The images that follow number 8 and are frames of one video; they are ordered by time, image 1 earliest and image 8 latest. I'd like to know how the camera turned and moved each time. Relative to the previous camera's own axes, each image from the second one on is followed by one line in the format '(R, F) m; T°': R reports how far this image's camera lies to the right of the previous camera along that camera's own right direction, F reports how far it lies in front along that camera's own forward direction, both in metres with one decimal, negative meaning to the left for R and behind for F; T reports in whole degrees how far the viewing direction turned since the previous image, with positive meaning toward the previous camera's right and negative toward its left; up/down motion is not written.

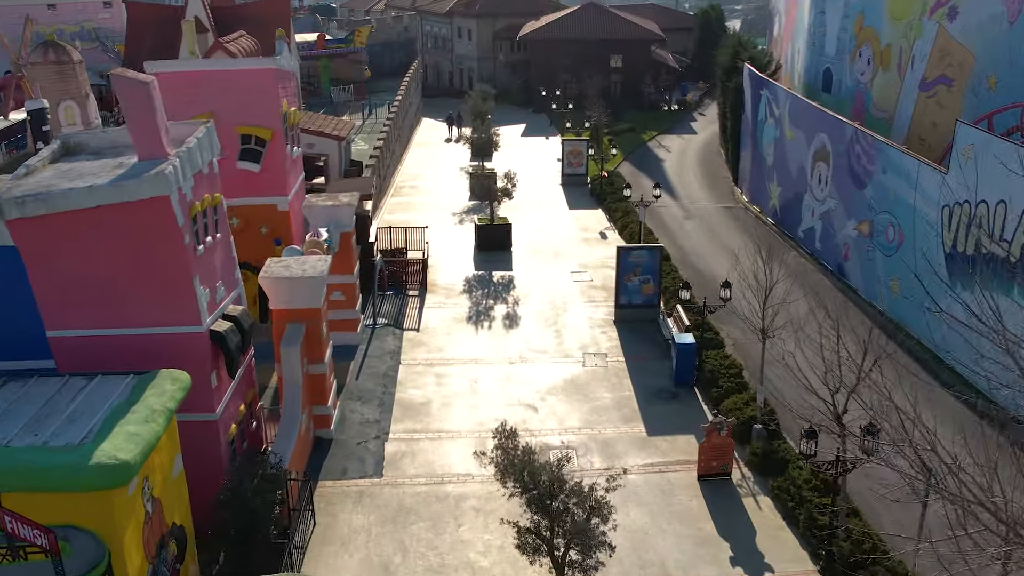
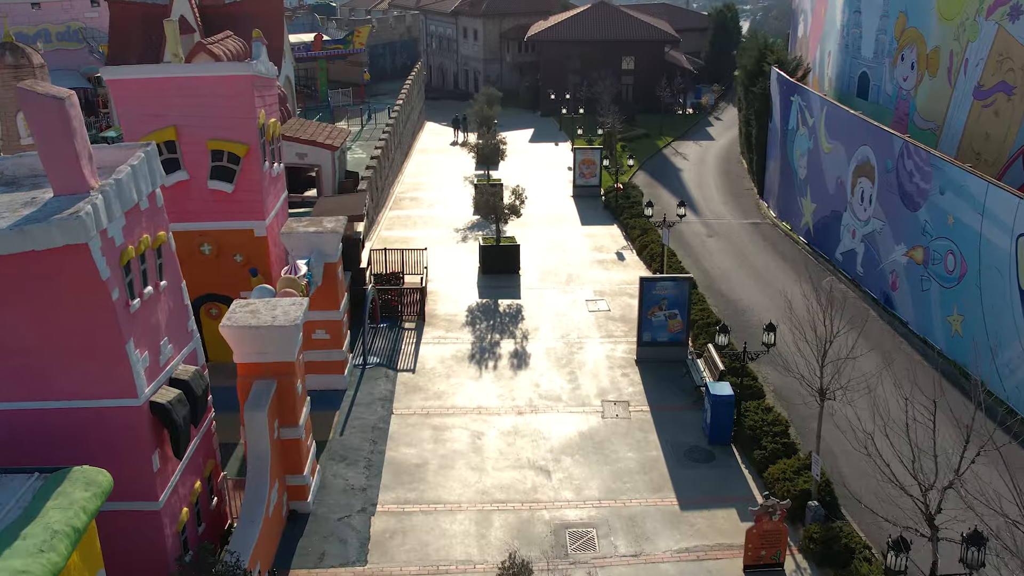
(-0.1, +3.0) m; 0°
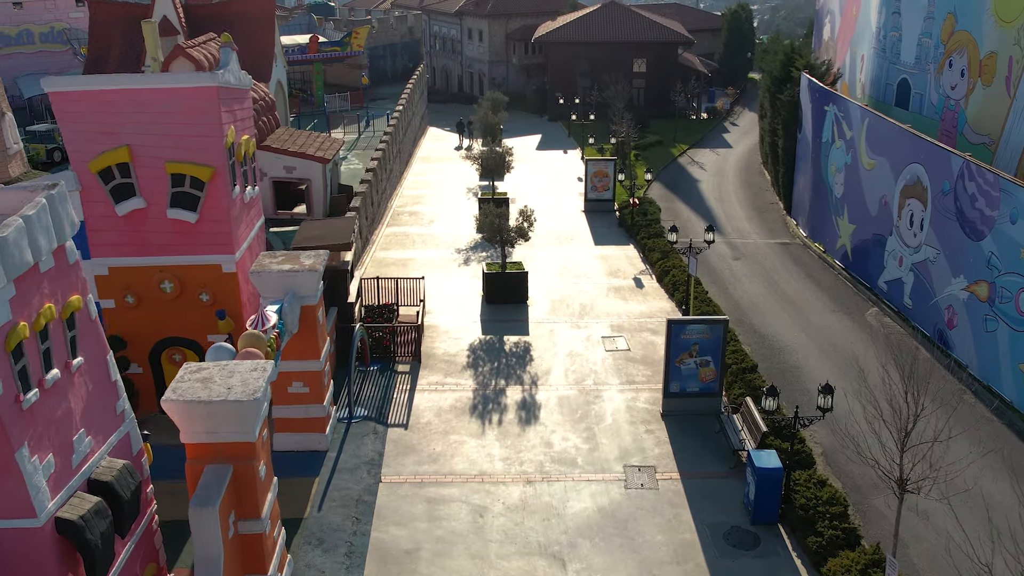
(0.0, +2.9) m; 0°
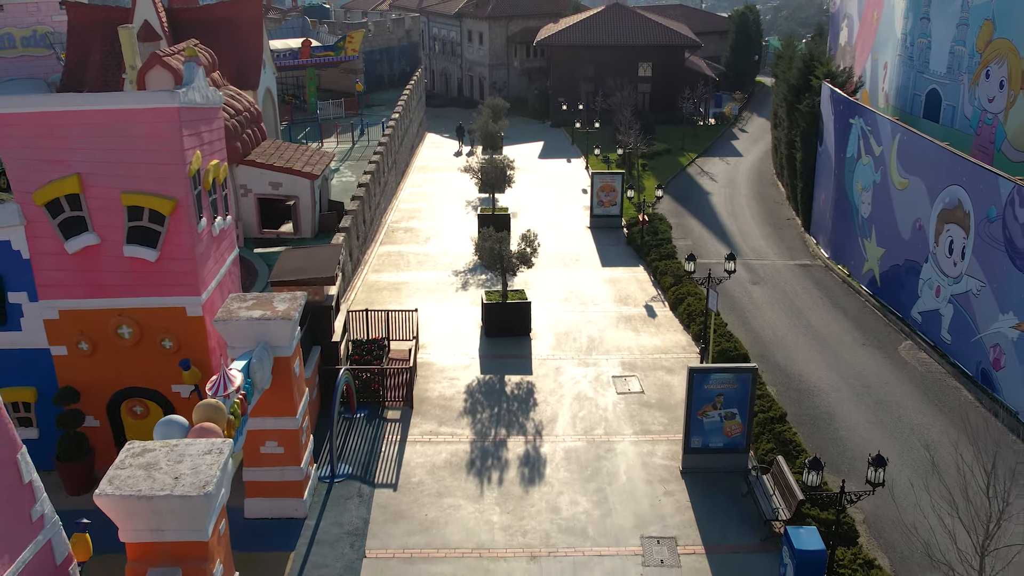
(0.0, +2.1) m; 0°
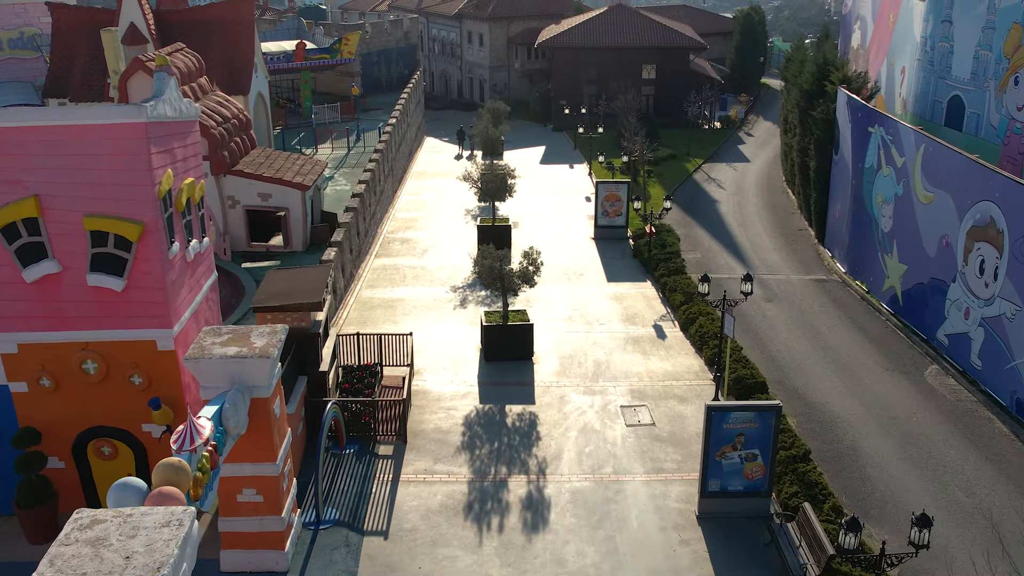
(0.0, +1.4) m; 0°
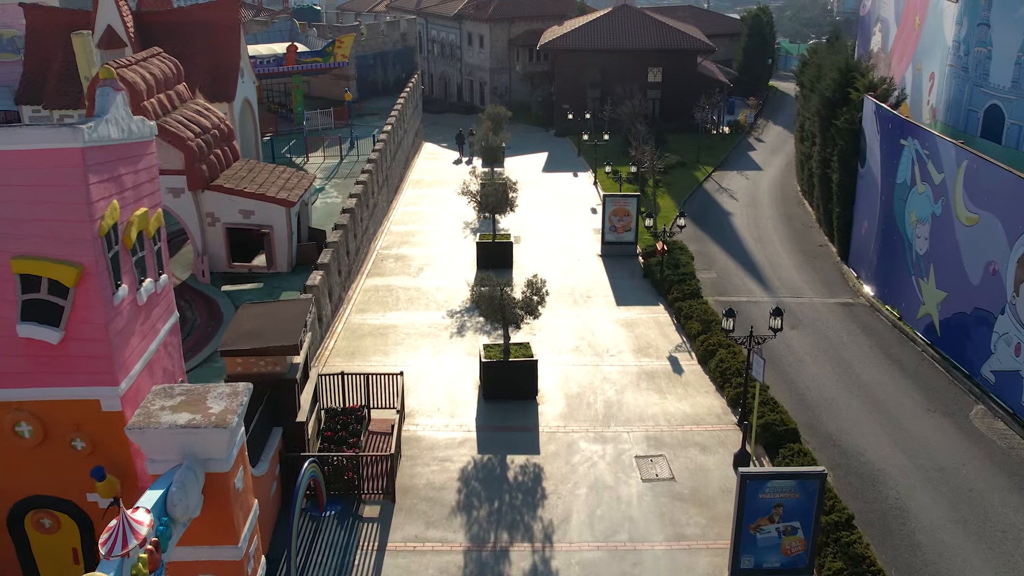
(0.0, +2.1) m; 0°
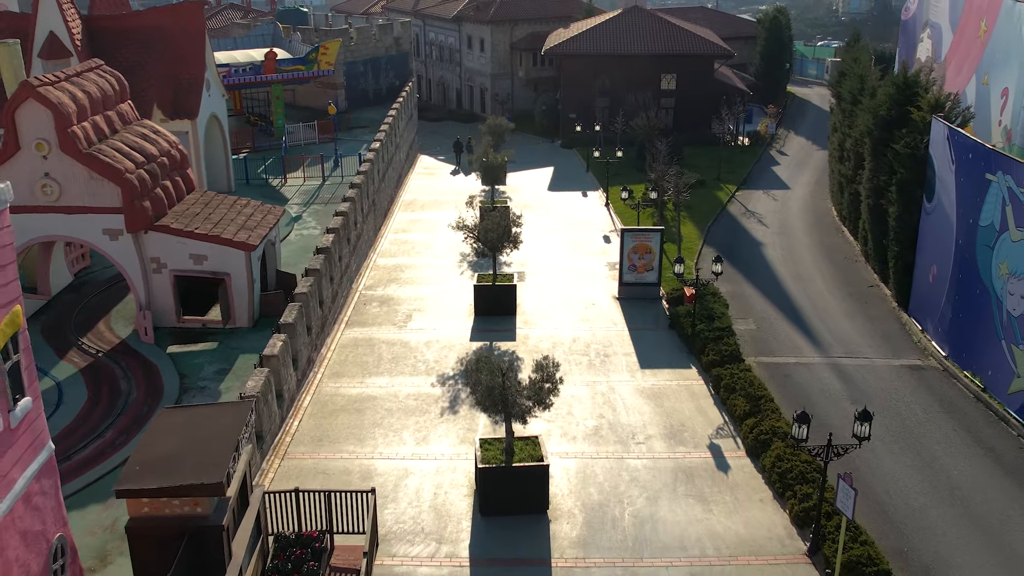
(0.0, +4.3) m; 0°
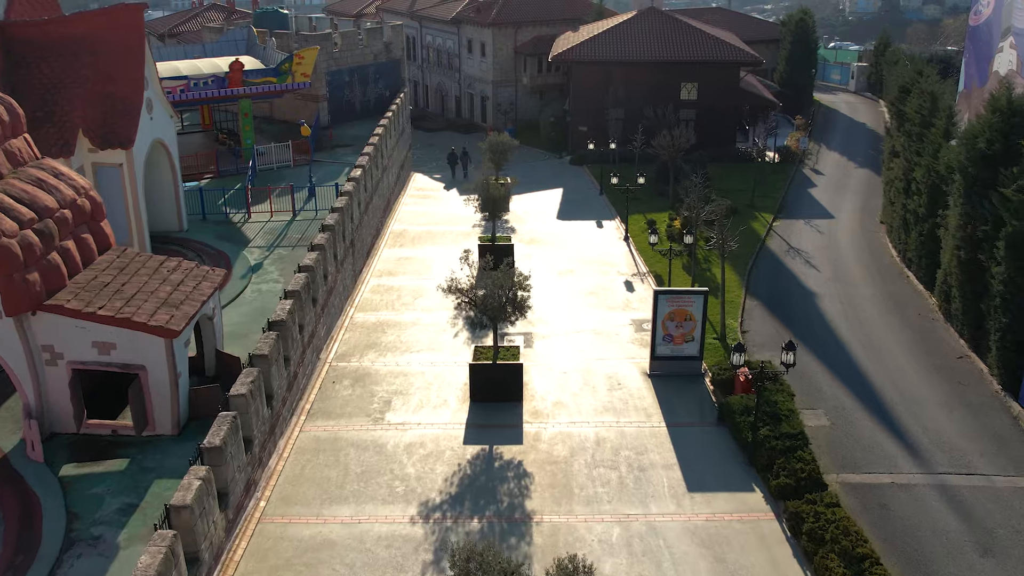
(-0.1, +5.4) m; 0°
